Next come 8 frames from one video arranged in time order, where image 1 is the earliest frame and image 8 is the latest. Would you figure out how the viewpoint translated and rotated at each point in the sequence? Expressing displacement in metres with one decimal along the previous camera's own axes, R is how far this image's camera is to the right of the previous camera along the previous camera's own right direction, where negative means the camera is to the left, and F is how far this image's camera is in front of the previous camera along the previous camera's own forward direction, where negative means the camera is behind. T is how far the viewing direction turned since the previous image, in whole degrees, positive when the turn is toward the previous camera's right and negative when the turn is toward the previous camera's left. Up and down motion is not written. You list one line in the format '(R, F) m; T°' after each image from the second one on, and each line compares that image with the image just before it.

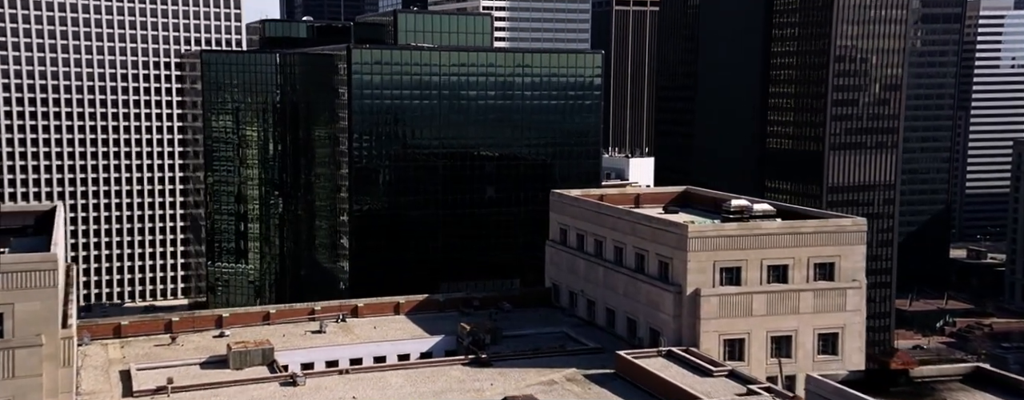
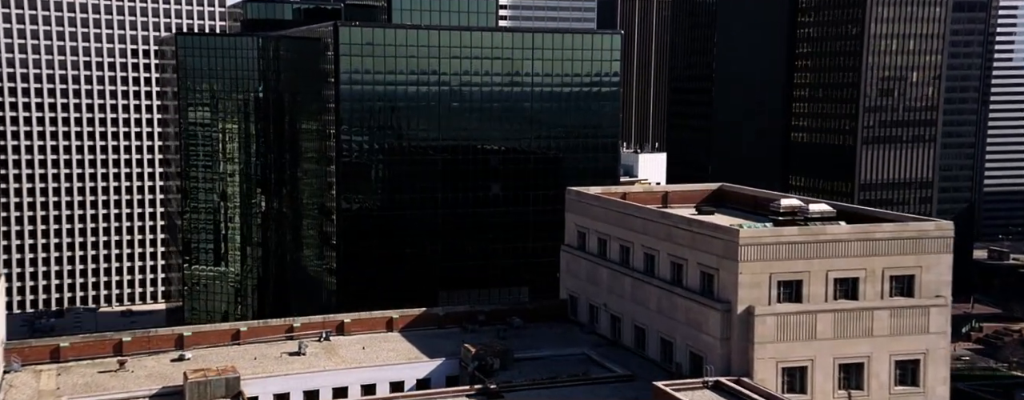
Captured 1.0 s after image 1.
(-1.0, +13.2) m; 0°
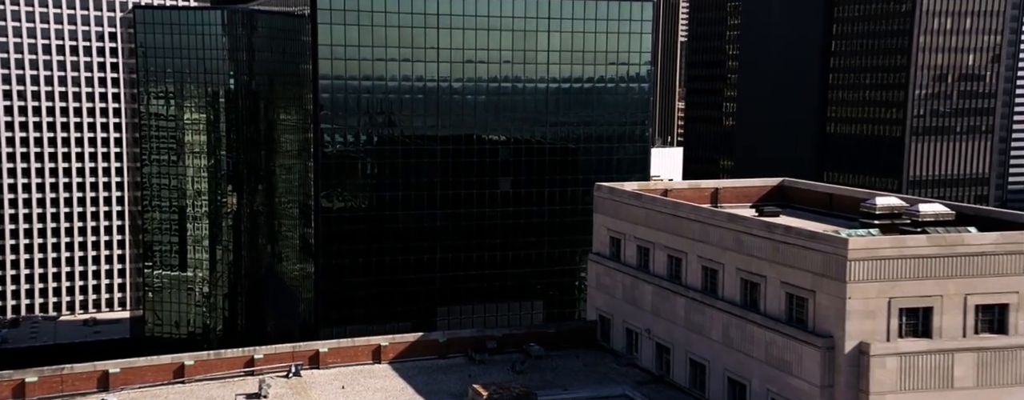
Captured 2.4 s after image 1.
(-1.4, +17.0) m; 0°
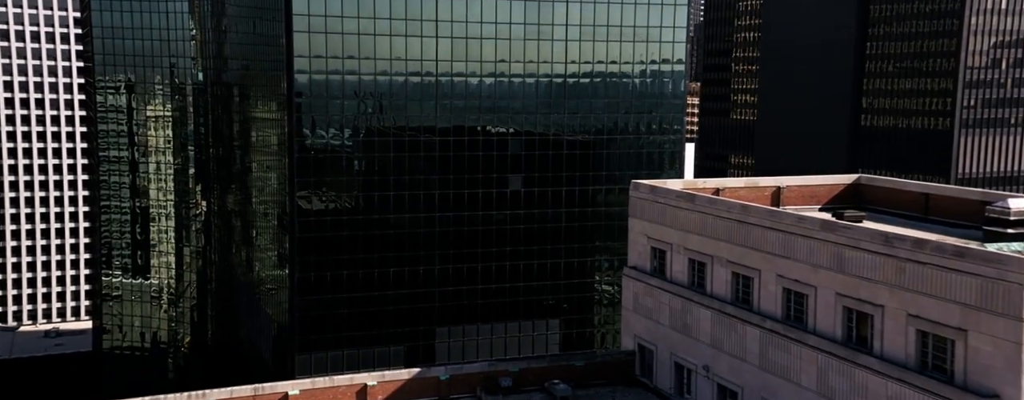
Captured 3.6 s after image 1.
(-1.3, +14.0) m; 0°
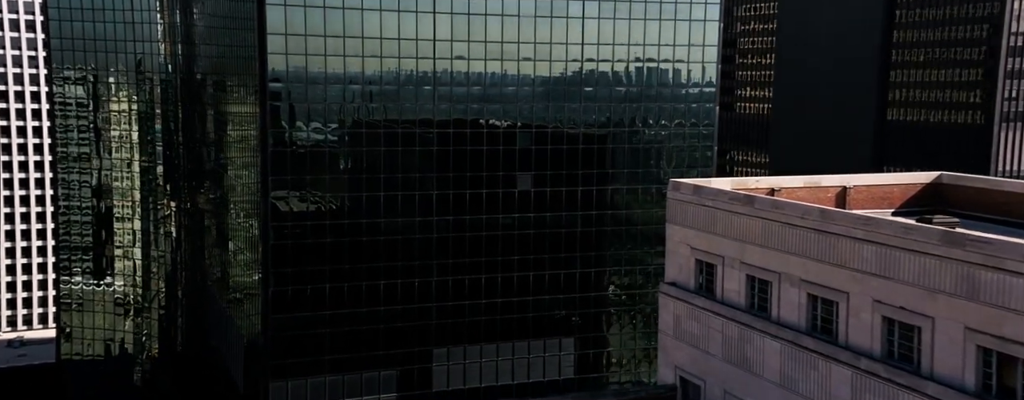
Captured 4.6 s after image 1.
(-1.1, +10.3) m; 0°
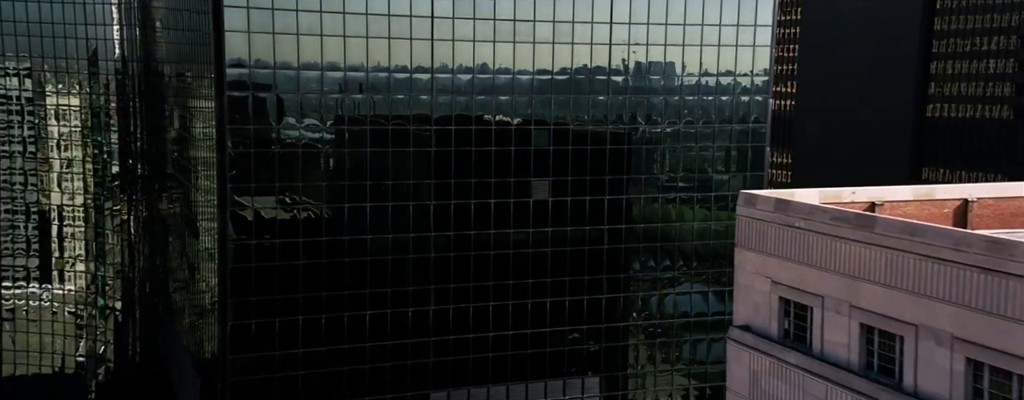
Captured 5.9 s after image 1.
(-1.0, +12.1) m; 0°
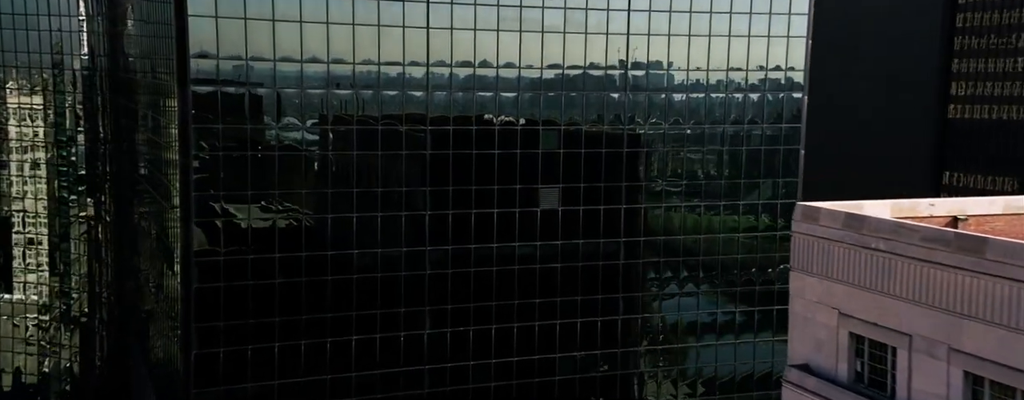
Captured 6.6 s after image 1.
(-0.6, +6.6) m; 0°
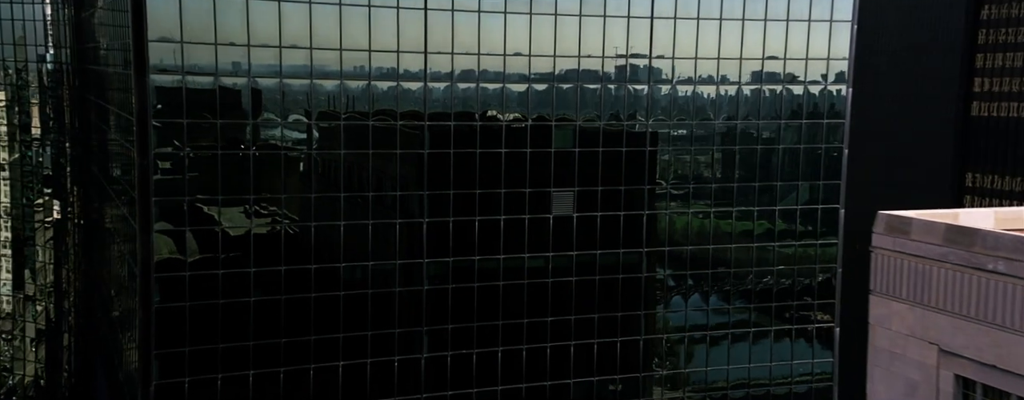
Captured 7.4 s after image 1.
(-0.6, +6.2) m; 0°
